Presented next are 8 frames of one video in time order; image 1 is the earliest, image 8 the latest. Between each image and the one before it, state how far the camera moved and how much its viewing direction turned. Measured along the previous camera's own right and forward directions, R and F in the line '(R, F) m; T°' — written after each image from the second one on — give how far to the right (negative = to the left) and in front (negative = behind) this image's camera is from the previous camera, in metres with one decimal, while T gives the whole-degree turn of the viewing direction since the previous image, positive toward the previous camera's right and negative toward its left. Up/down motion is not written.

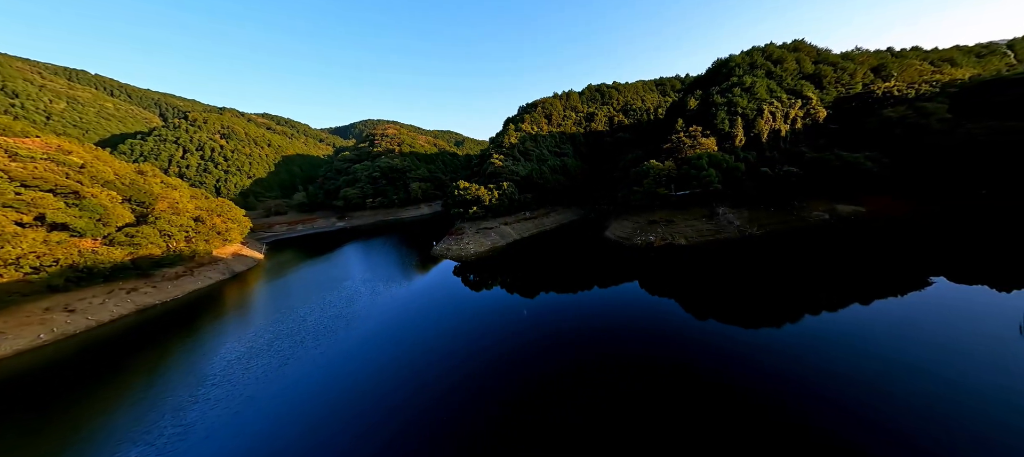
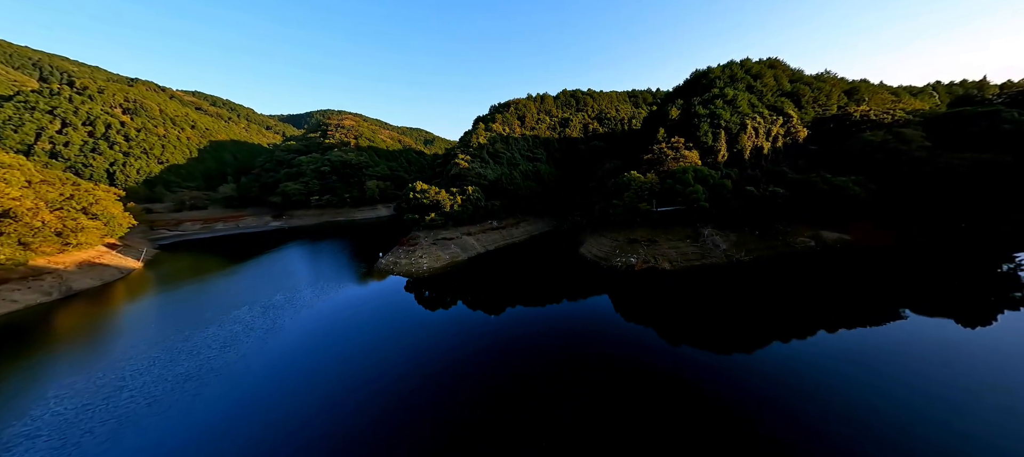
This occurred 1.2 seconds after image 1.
(+0.7, +5.3) m; +6°
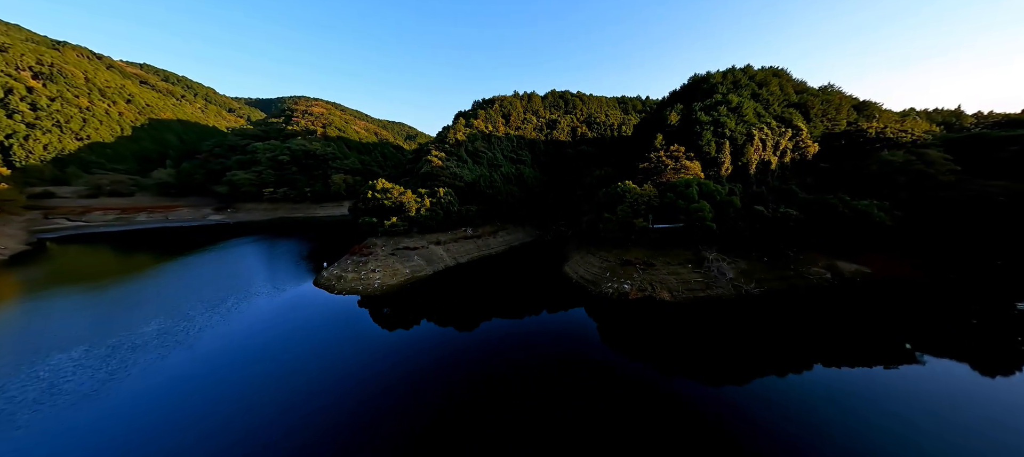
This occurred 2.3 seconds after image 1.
(+0.8, +5.1) m; +4°
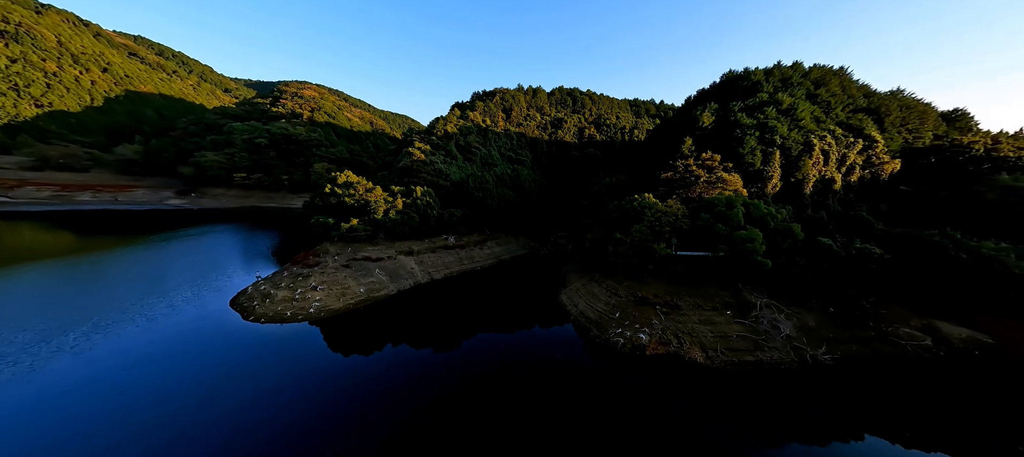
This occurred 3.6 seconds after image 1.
(+1.2, +6.3) m; 0°
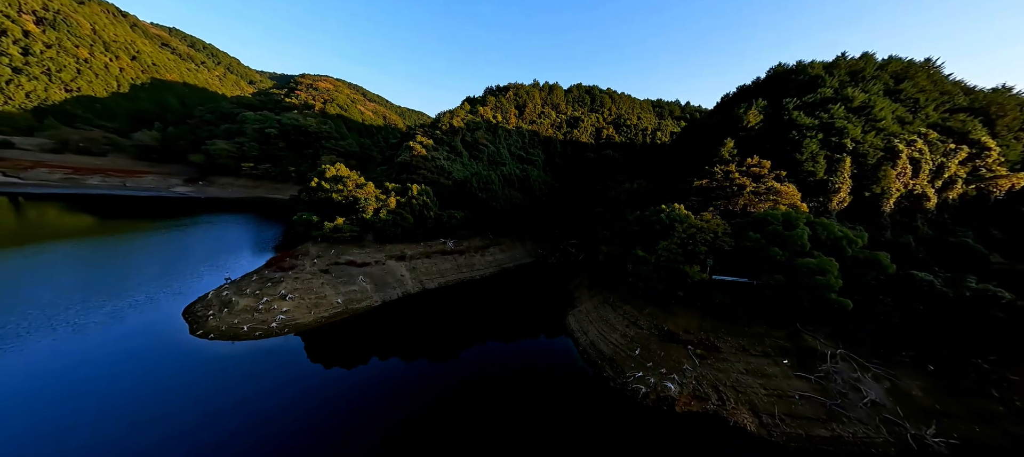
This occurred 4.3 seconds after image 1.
(+0.8, +3.6) m; -3°
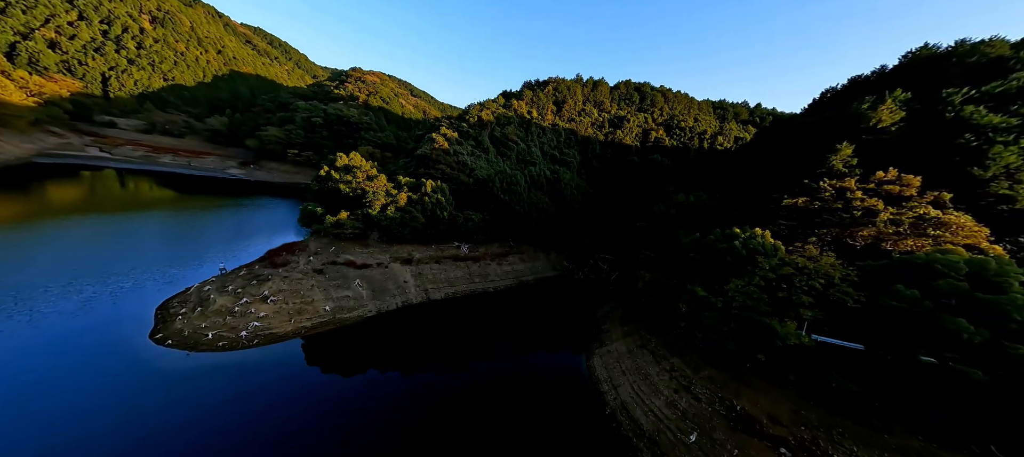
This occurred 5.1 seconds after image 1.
(+0.9, +4.4) m; -8°
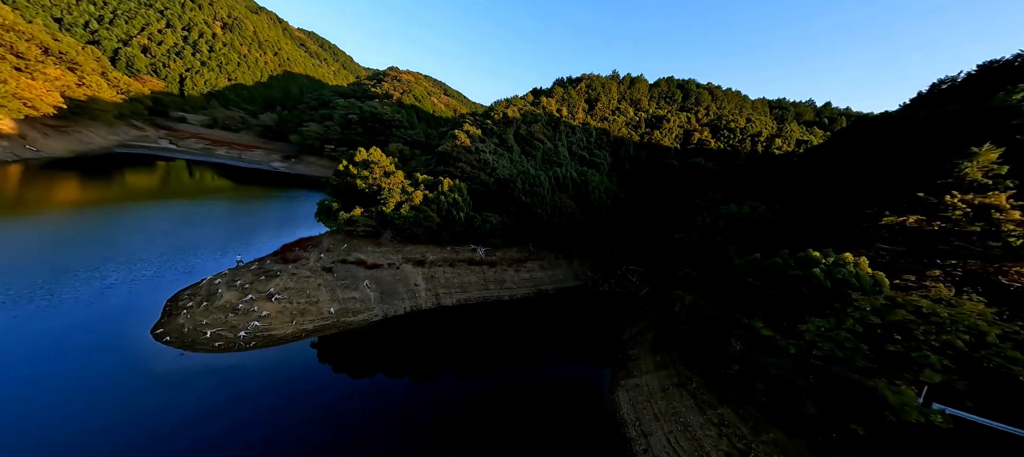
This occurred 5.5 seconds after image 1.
(+0.6, +2.1) m; -6°
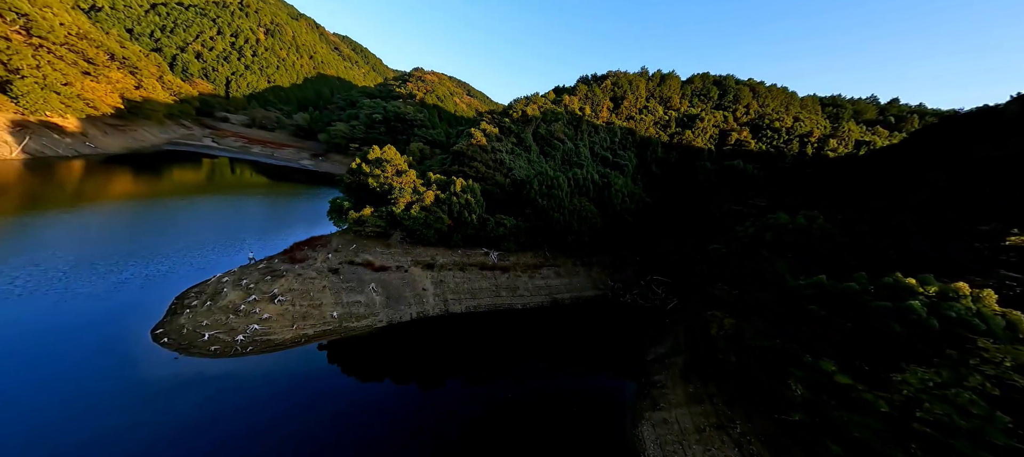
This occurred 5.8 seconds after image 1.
(+0.4, +1.6) m; -4°
